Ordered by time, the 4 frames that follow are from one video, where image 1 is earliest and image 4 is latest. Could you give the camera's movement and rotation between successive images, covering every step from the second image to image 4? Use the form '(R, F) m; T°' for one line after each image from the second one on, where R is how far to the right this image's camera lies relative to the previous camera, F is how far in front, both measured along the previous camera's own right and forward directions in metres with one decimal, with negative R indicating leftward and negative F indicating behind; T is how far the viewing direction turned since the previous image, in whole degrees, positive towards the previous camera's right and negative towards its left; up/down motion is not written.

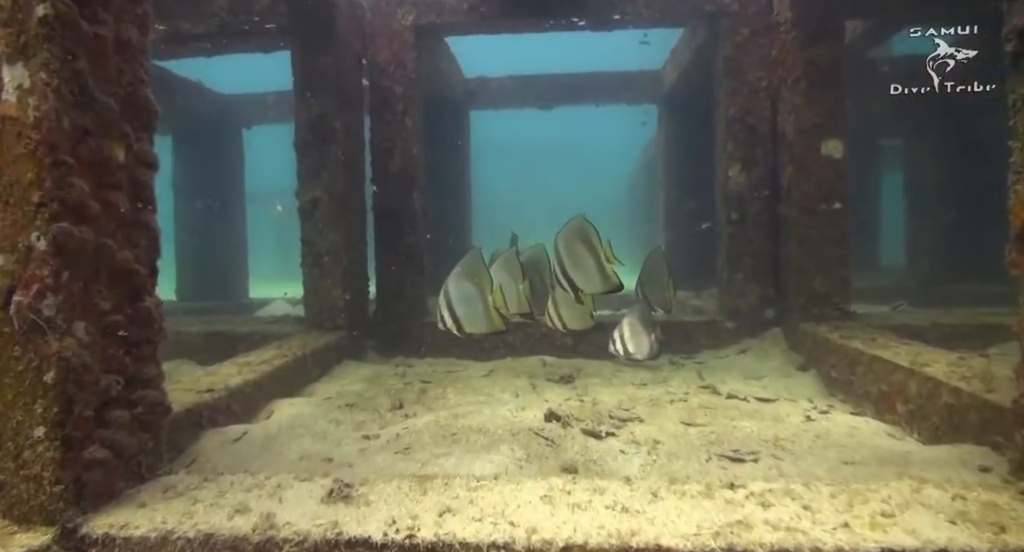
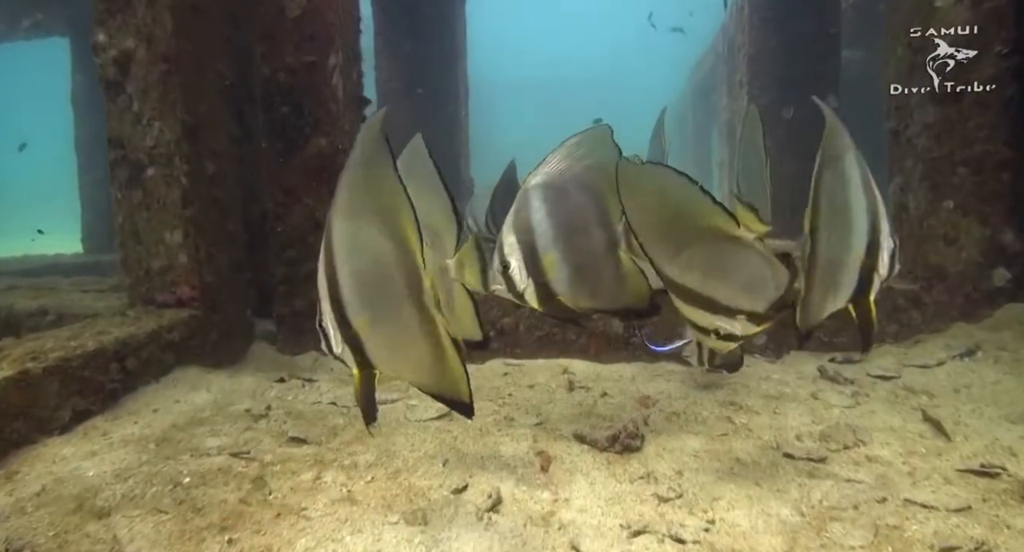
(+0.2, +3.2) m; -2°
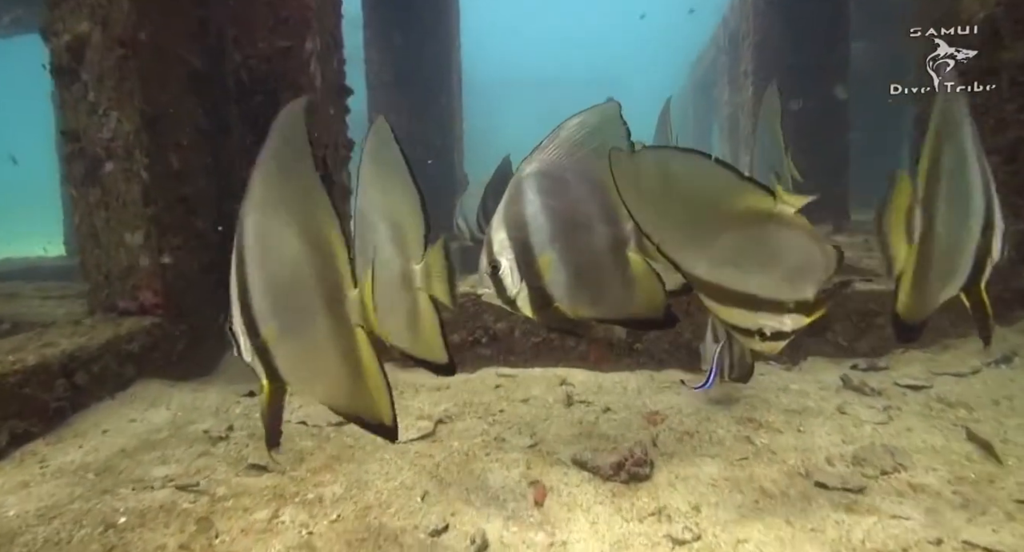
(0.0, +0.3) m; 0°
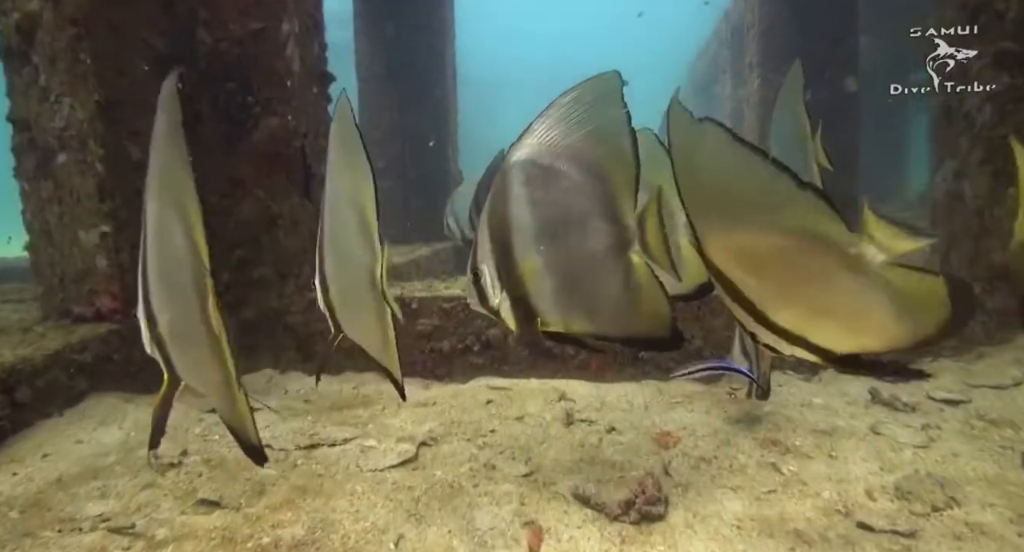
(0.0, +0.3) m; 0°
